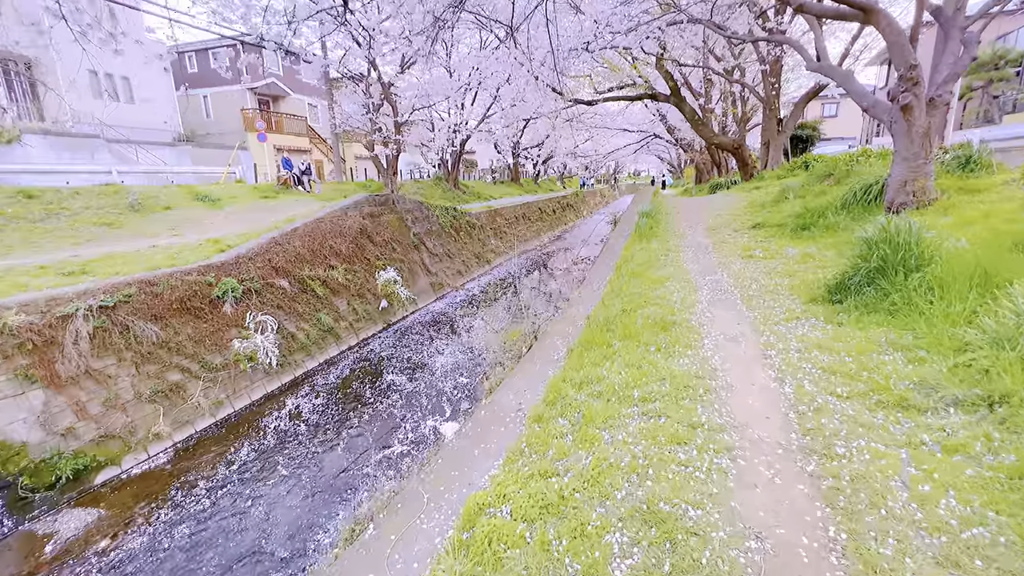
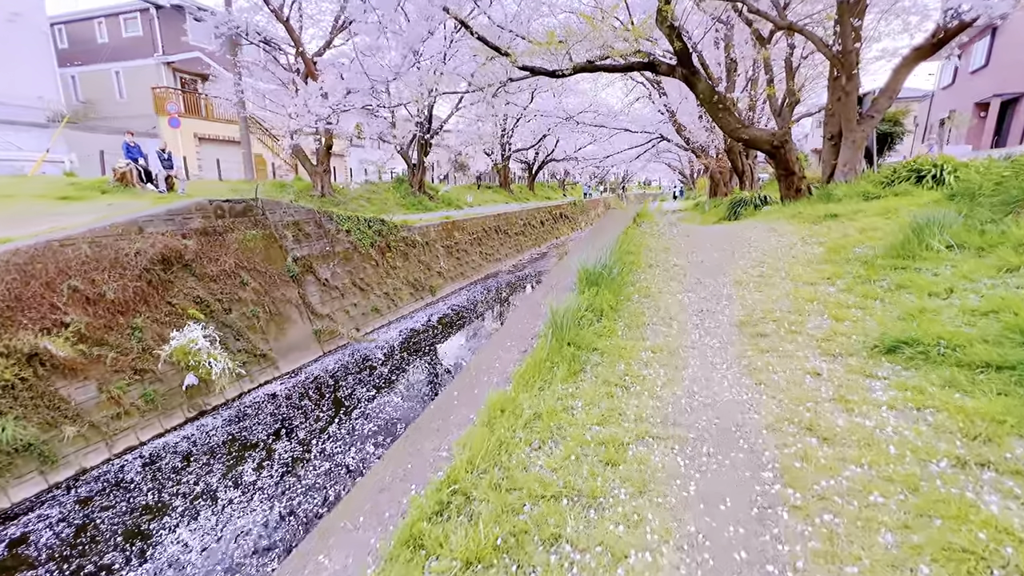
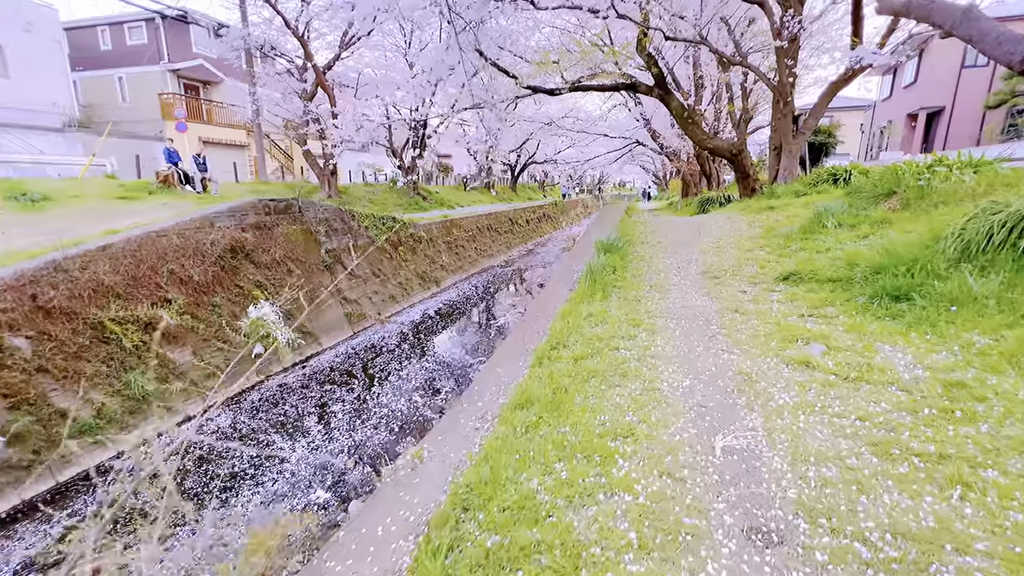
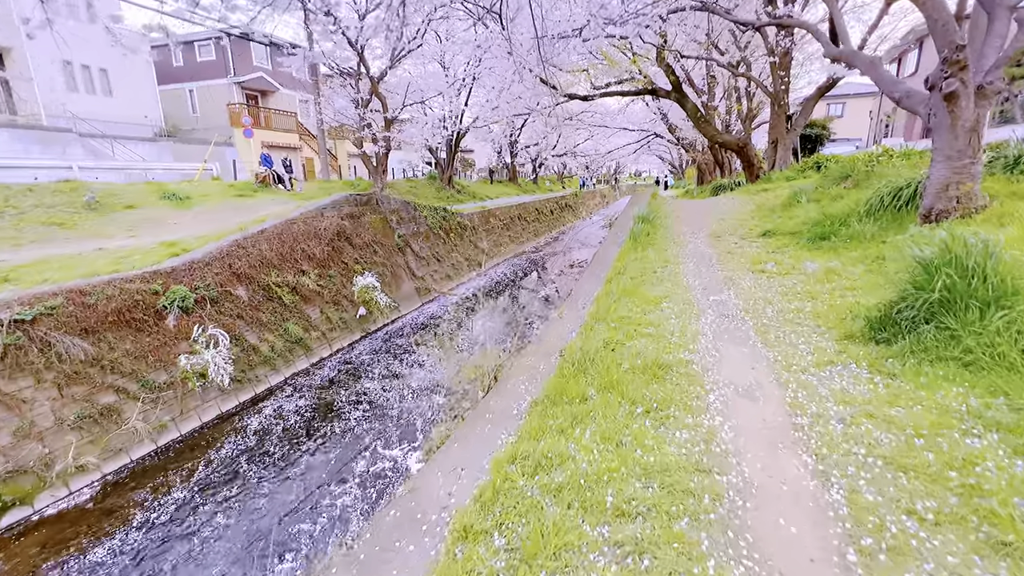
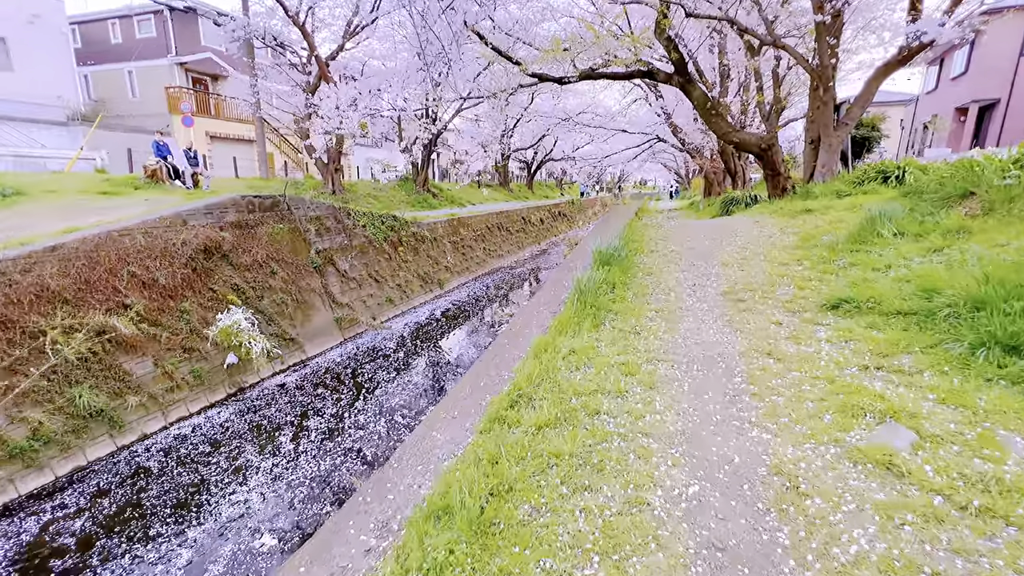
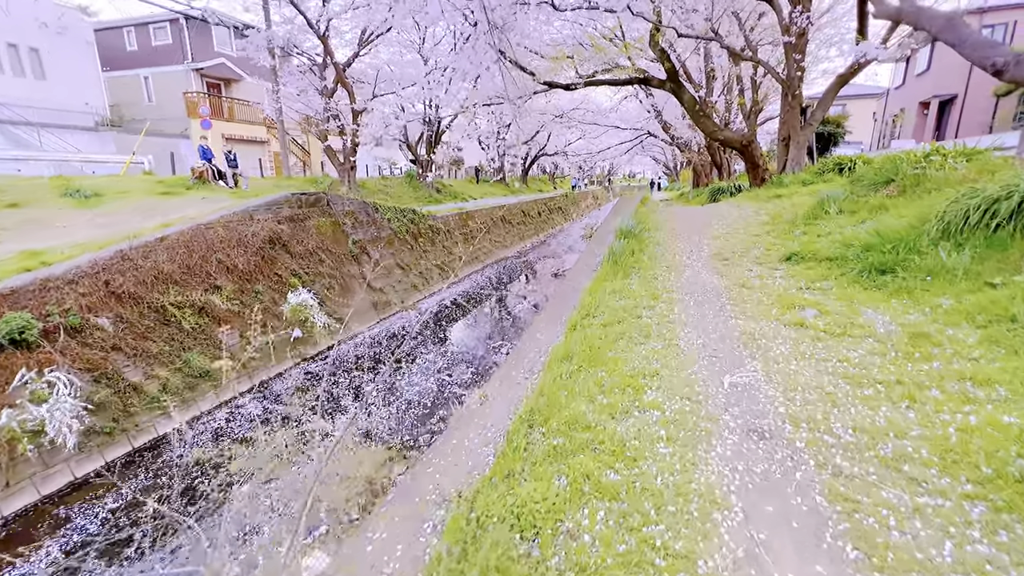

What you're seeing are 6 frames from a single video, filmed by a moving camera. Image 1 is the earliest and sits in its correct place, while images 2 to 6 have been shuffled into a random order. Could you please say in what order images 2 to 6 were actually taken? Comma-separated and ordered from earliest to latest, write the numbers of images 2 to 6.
4, 6, 3, 5, 2
